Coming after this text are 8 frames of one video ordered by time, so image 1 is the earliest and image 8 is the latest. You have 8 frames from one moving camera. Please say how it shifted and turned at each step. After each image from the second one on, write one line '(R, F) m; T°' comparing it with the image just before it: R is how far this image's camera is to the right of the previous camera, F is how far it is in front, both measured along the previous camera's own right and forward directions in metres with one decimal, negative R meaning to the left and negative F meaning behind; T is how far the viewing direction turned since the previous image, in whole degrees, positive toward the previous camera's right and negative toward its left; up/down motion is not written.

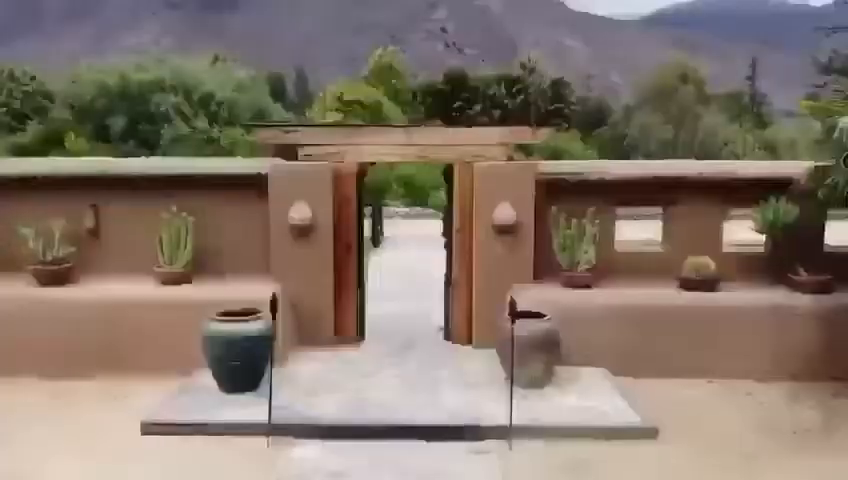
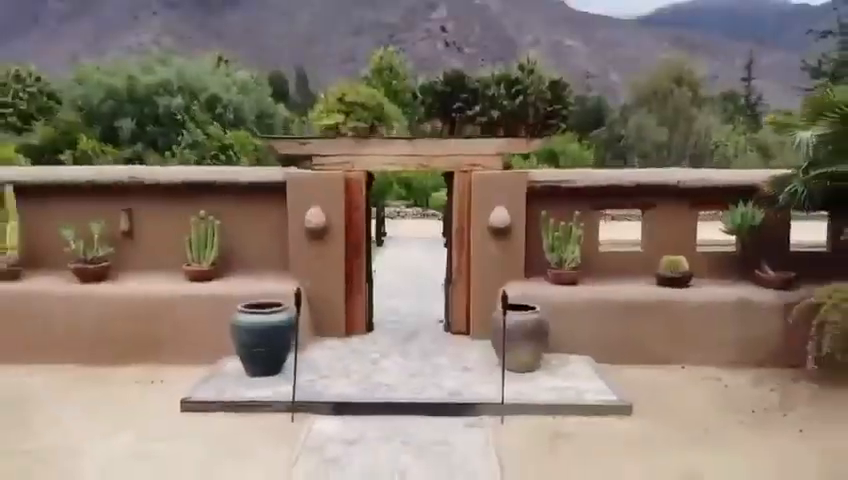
(0.0, -0.2) m; 0°
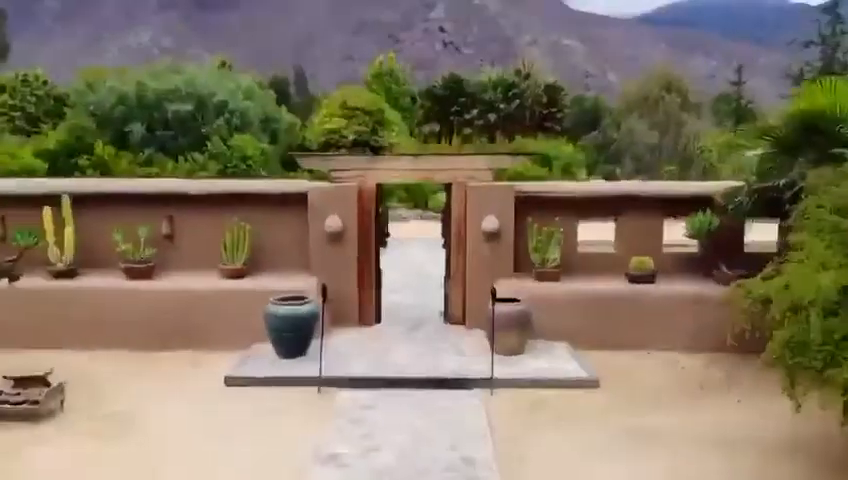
(0.0, -0.3) m; 0°
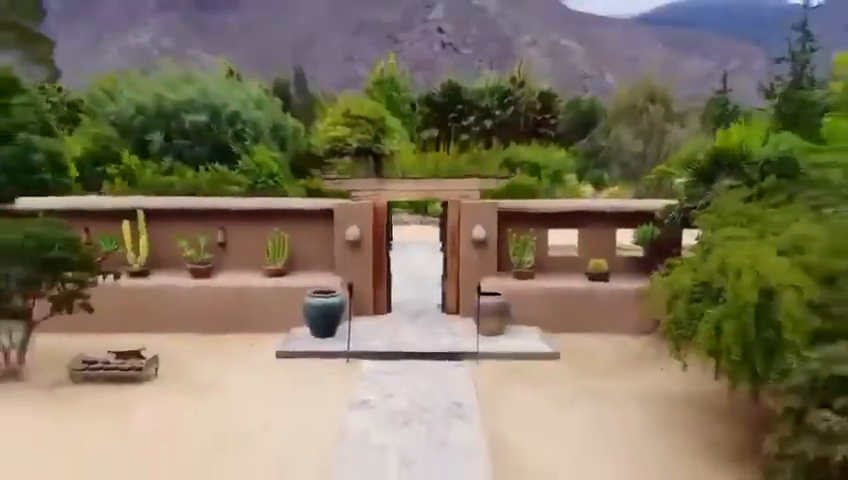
(0.0, -0.5) m; 0°
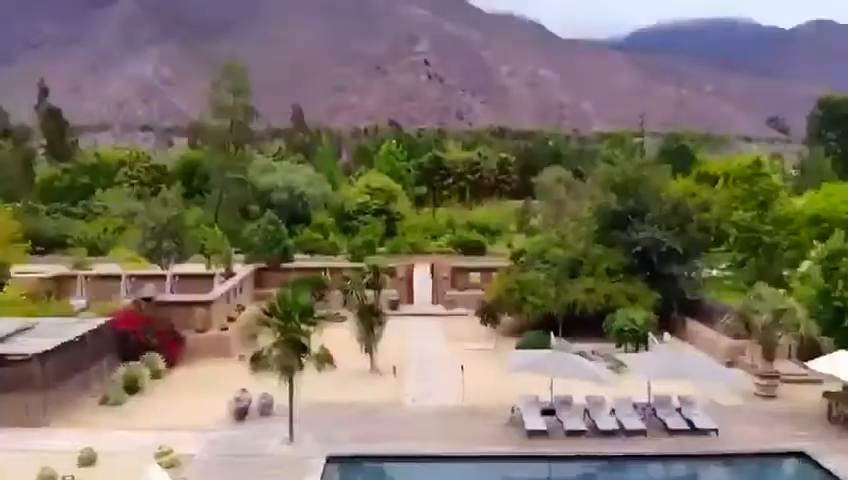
(-1.3, -0.4) m; +2°
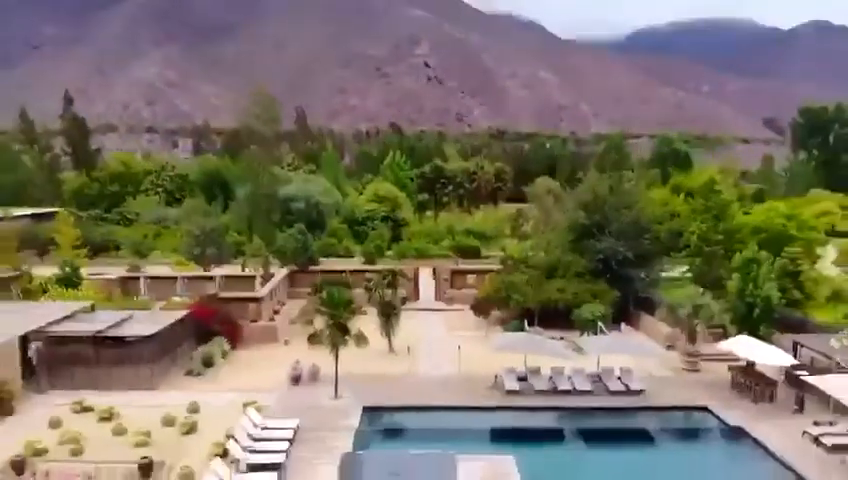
(+0.1, +2.8) m; 0°
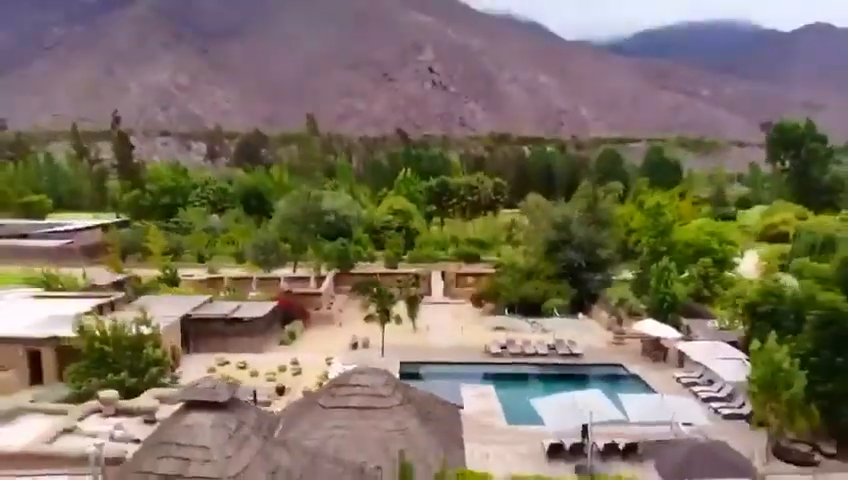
(+1.0, -2.9) m; 0°
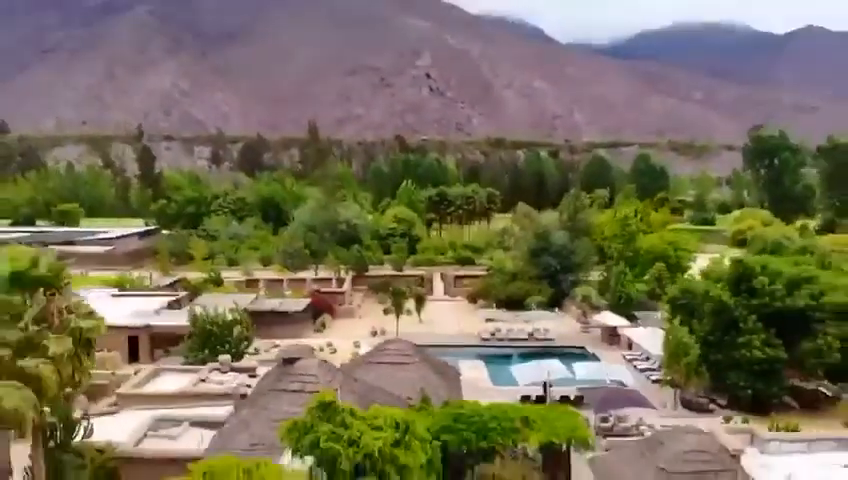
(-0.4, -3.4) m; 0°
